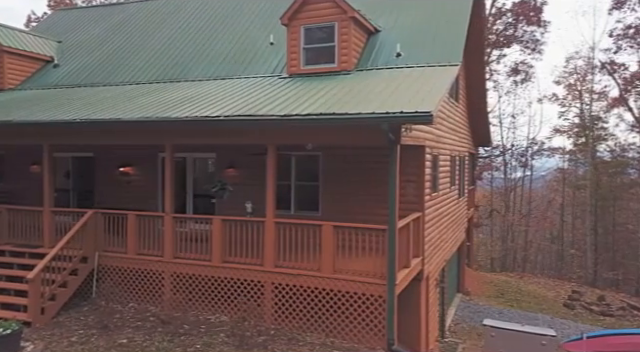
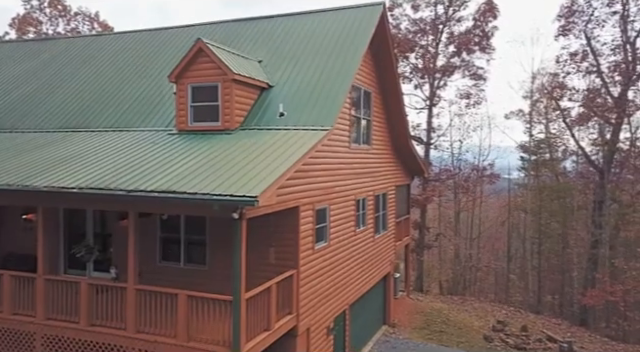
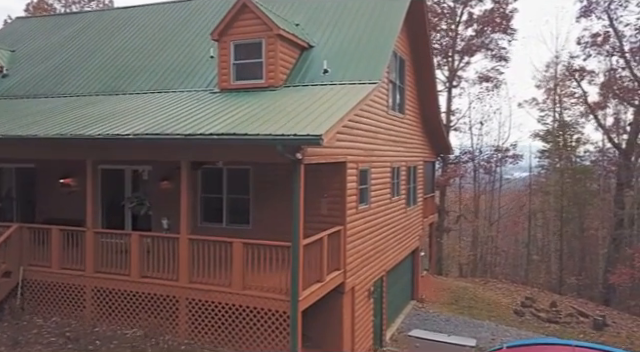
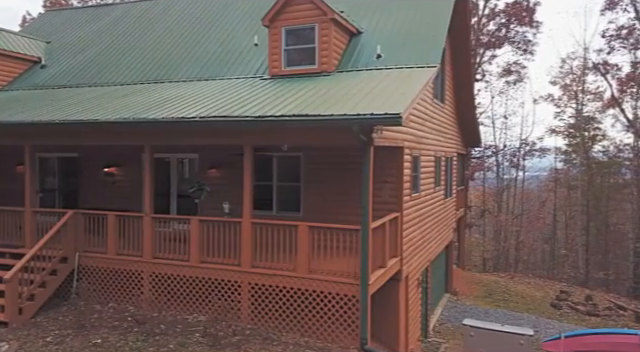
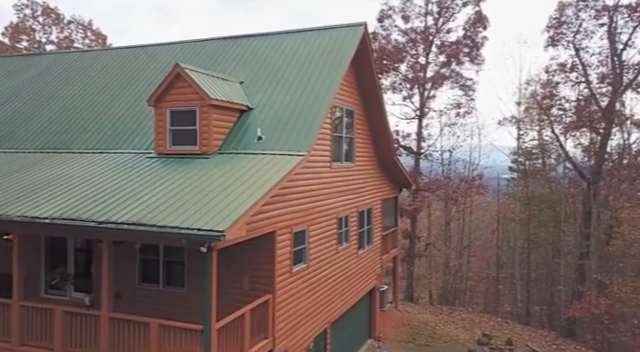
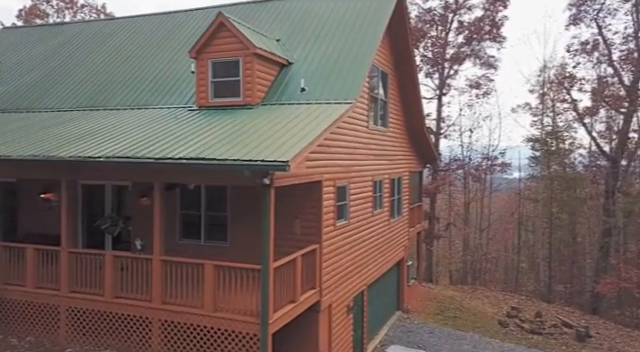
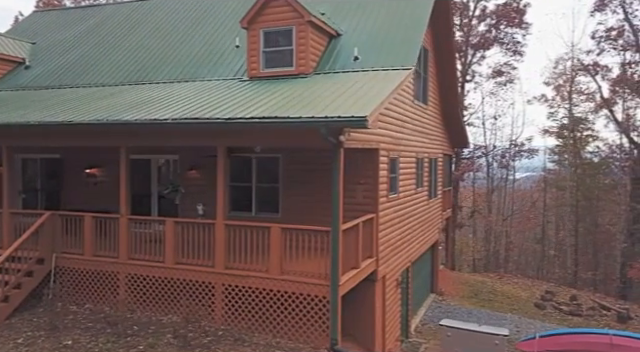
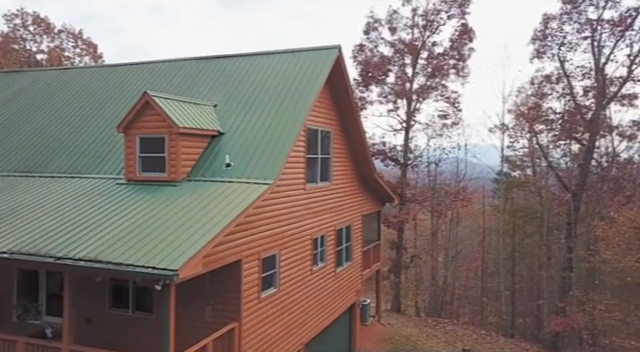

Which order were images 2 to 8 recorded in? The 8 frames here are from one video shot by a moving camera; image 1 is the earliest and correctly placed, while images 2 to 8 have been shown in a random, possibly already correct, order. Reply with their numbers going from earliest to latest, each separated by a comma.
4, 7, 3, 6, 2, 5, 8
